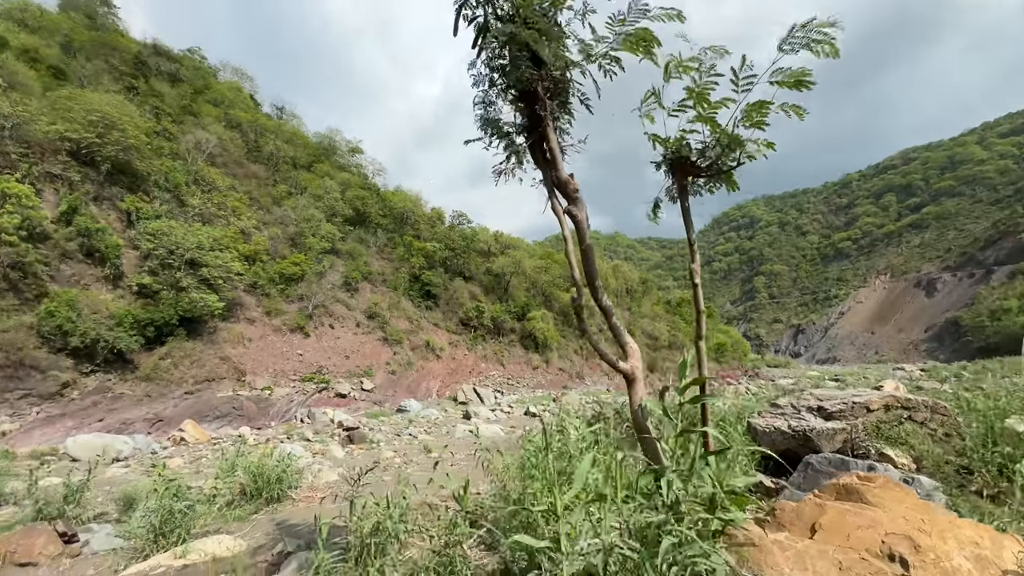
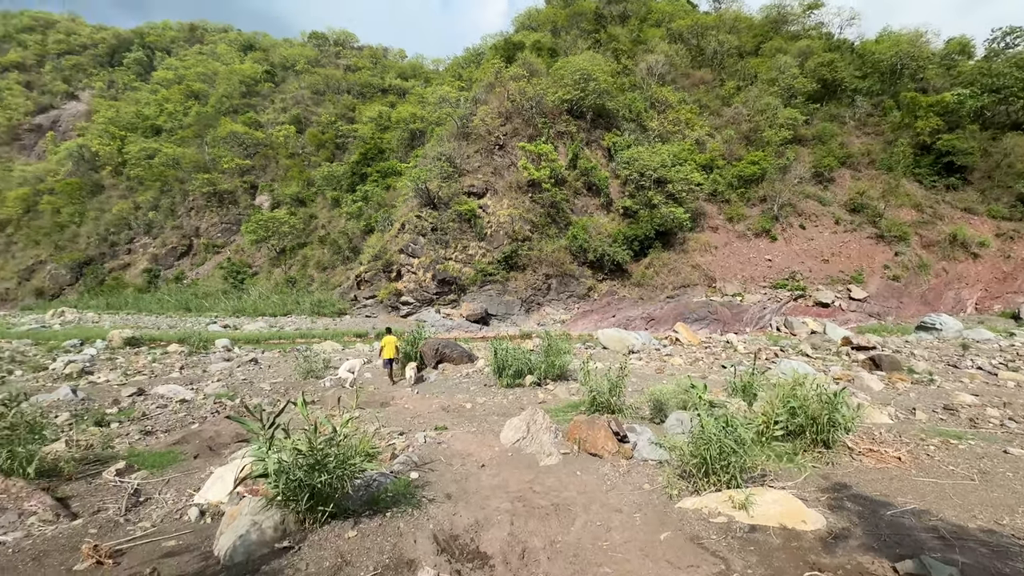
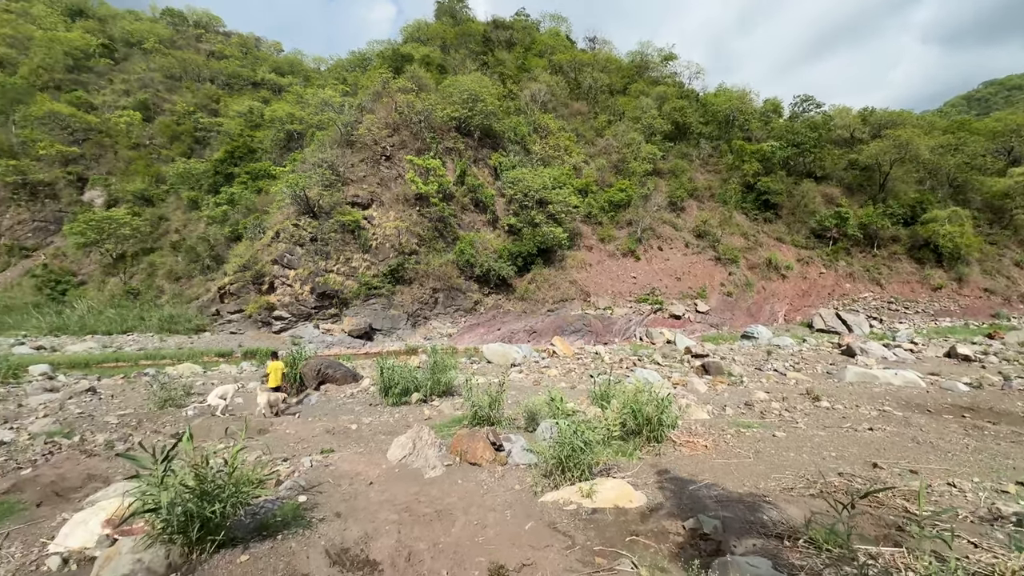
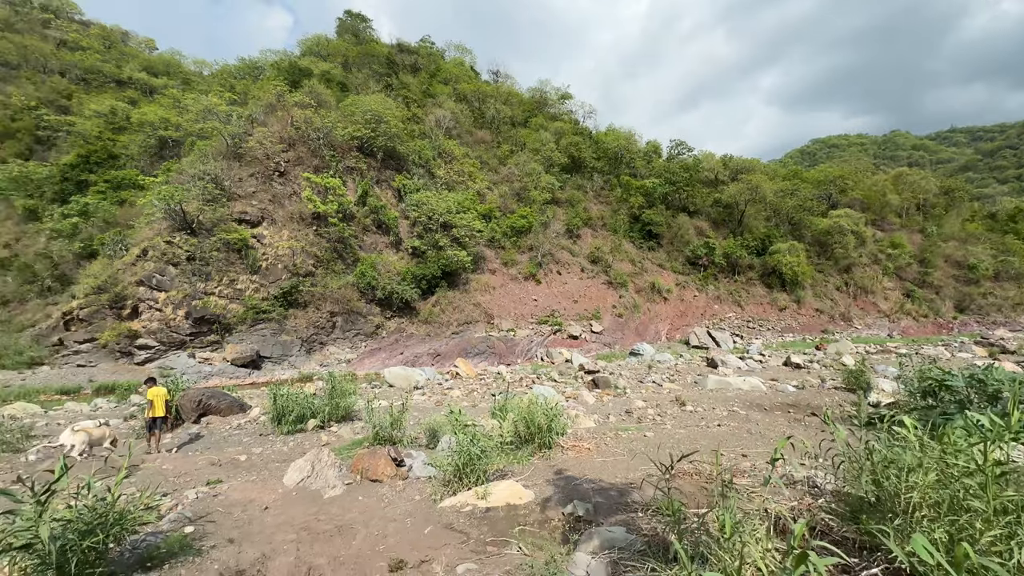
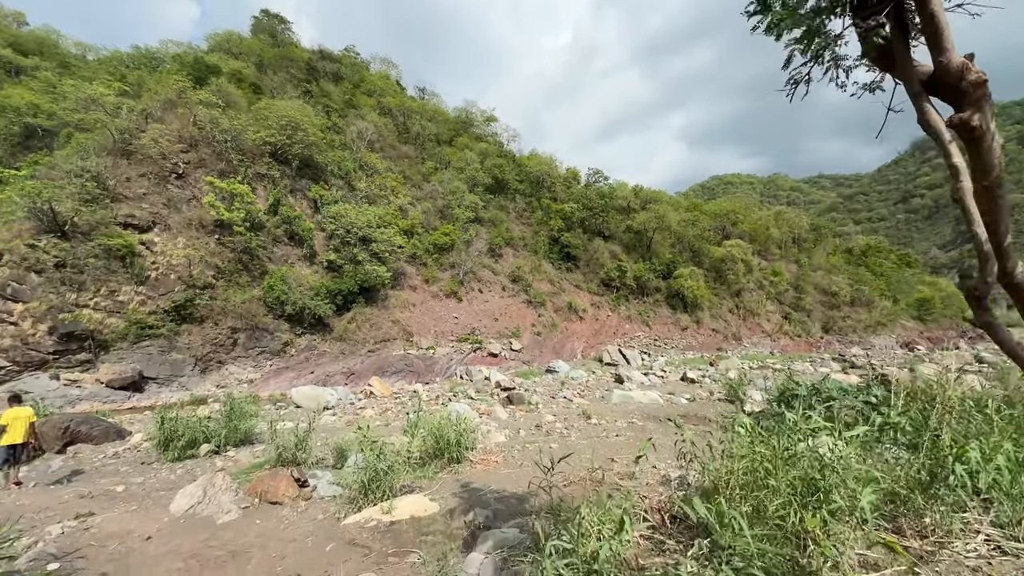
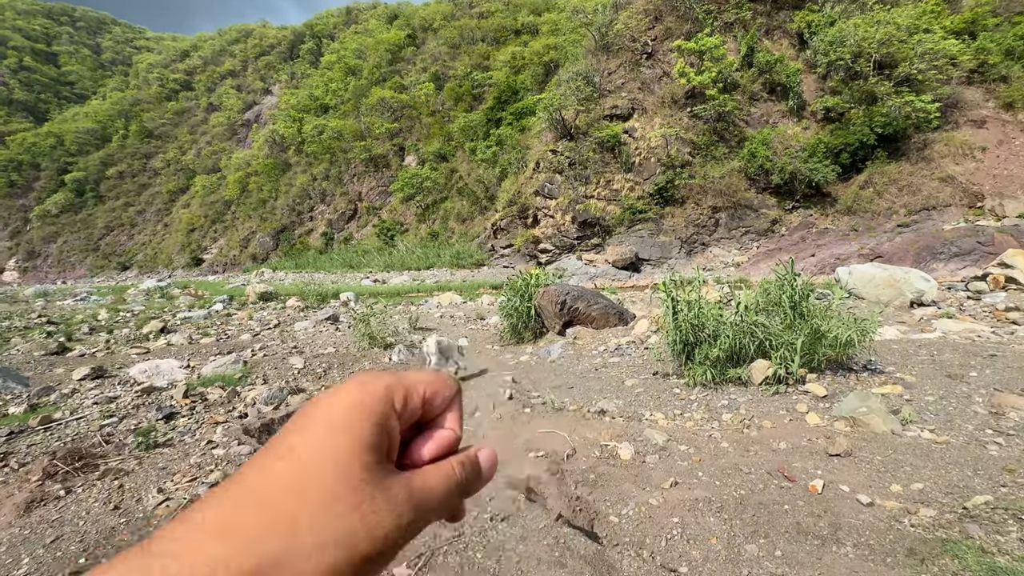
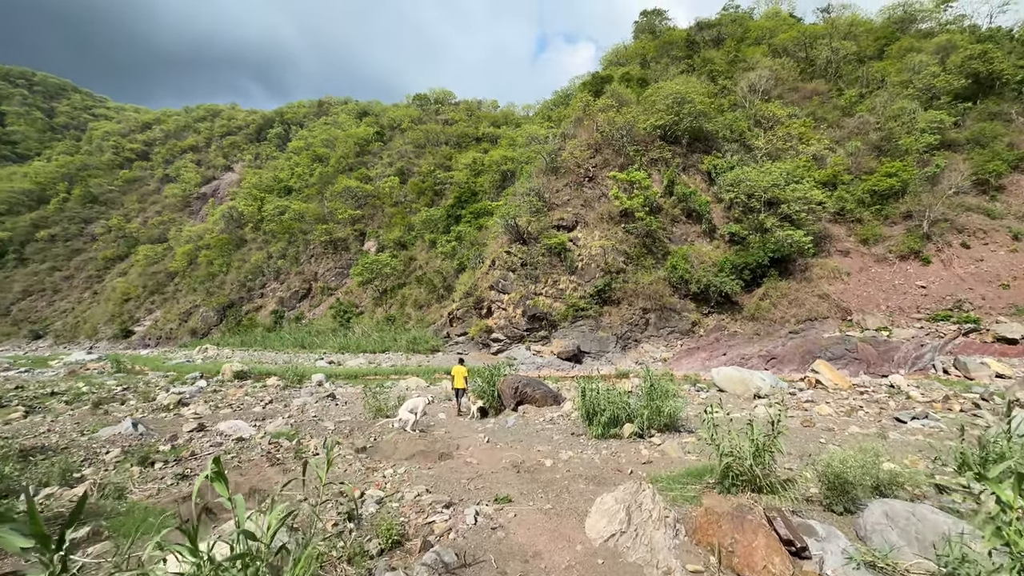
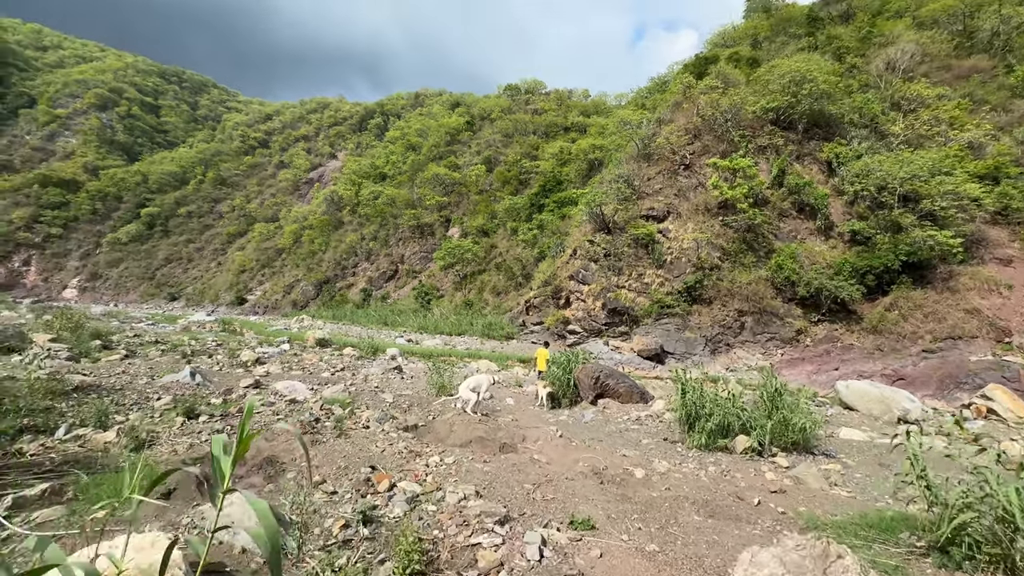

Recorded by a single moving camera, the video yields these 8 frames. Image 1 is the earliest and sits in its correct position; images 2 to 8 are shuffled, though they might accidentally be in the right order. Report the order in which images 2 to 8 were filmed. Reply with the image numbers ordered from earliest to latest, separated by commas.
5, 4, 3, 2, 7, 8, 6
